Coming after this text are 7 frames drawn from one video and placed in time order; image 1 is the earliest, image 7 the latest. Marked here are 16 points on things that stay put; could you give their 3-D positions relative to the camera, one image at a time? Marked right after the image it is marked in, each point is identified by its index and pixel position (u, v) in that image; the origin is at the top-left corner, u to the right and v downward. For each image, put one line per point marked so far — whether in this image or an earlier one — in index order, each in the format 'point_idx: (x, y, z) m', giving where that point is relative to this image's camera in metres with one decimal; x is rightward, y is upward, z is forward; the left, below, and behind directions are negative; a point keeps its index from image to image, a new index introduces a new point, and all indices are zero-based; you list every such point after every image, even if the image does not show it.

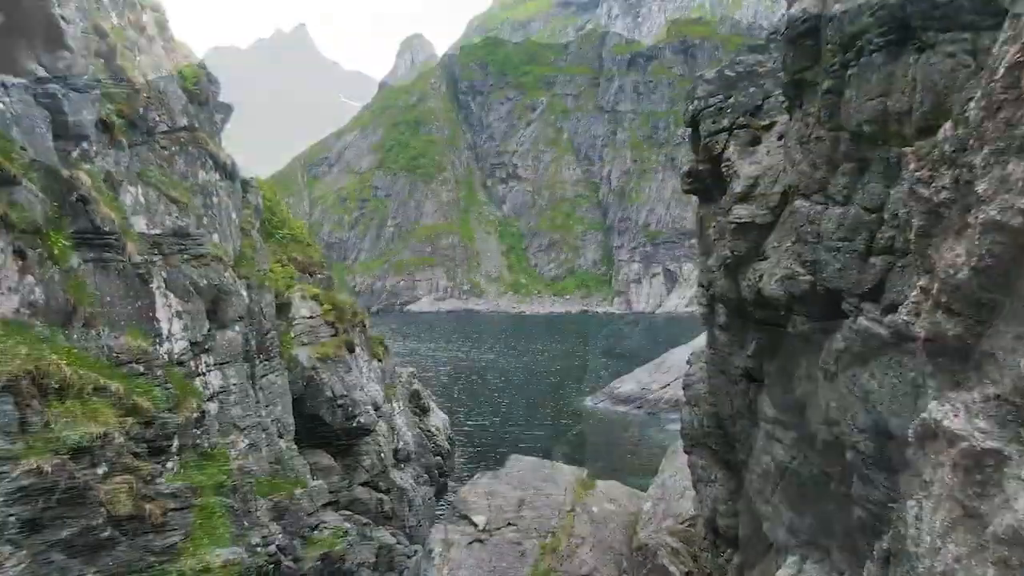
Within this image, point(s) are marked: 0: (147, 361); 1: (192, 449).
0: (-8.7, -1.7, +15.9) m
1: (-8.2, -4.1, +16.9) m
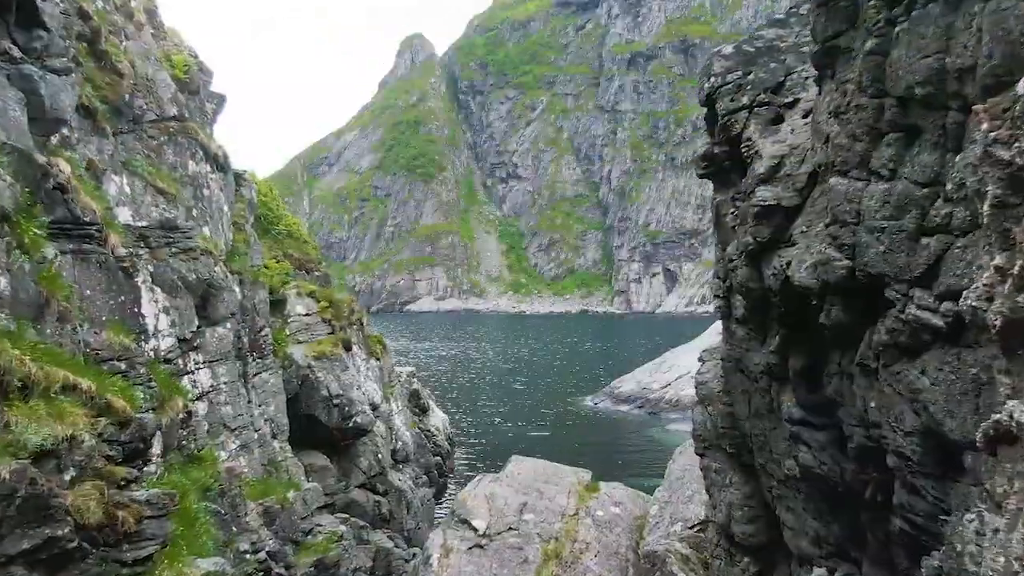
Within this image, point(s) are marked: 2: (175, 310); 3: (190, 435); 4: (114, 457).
0: (-8.7, -1.6, +15.1) m
1: (-8.2, -3.9, +16.1) m
2: (-9.8, -0.6, +19.4) m
3: (-8.3, -3.8, +17.0) m
4: (-7.0, -2.9, +11.5) m
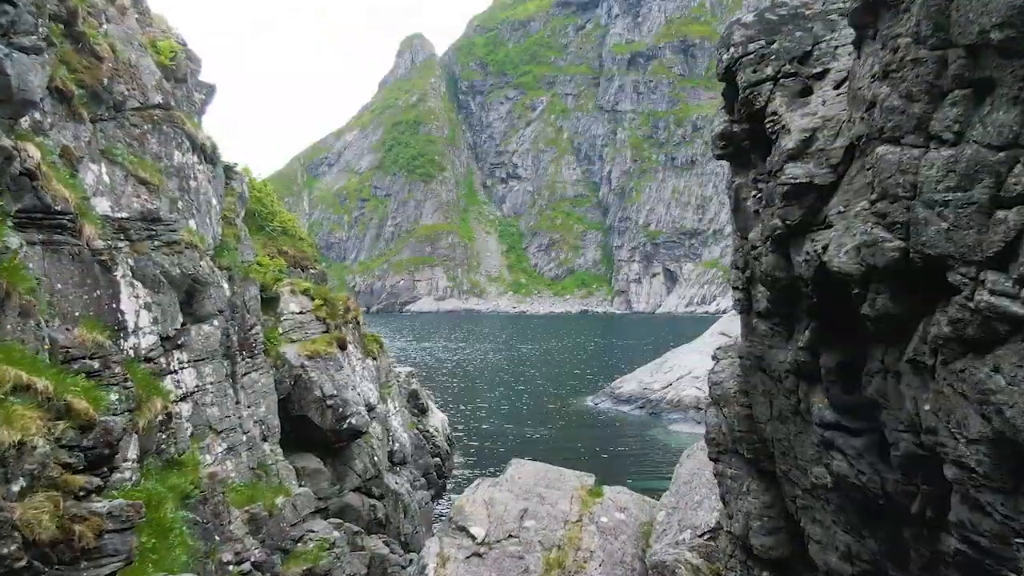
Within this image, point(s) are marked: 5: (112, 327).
0: (-8.7, -1.4, +14.1) m
1: (-8.1, -3.8, +15.1) m
2: (-9.8, -0.5, +18.4) m
3: (-8.3, -3.7, +16.1) m
4: (-6.9, -2.8, +10.5) m
5: (-10.0, -1.0, +16.5) m
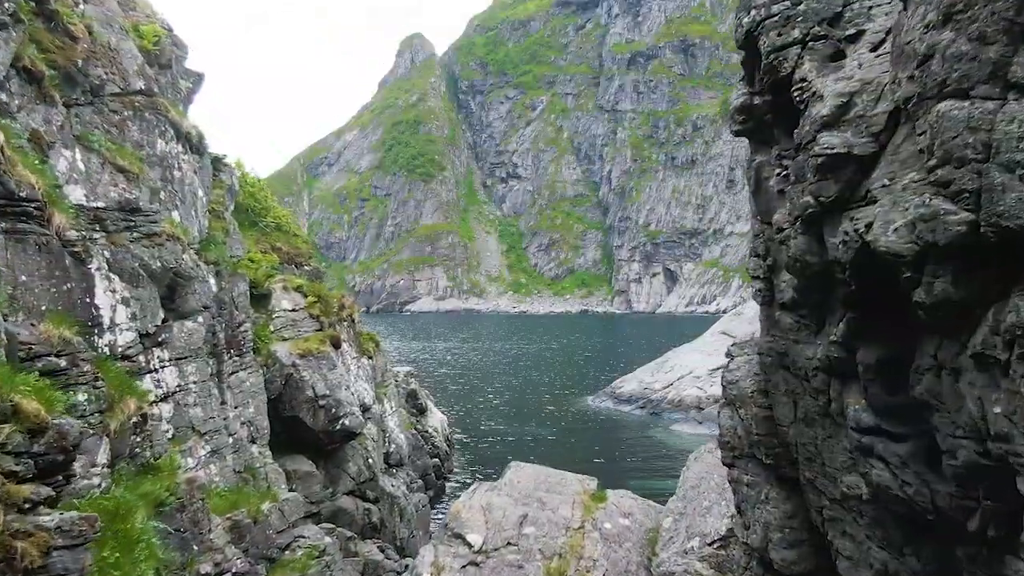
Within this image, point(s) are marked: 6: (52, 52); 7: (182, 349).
0: (-8.7, -1.3, +13.1) m
1: (-8.2, -3.6, +14.1) m
2: (-9.9, -0.3, +17.4) m
3: (-8.3, -3.5, +15.1) m
4: (-7.0, -2.6, +9.5) m
5: (-10.0, -0.8, +15.5) m
6: (-11.8, +6.1, +17.1) m
7: (-9.5, -1.8, +19.1) m
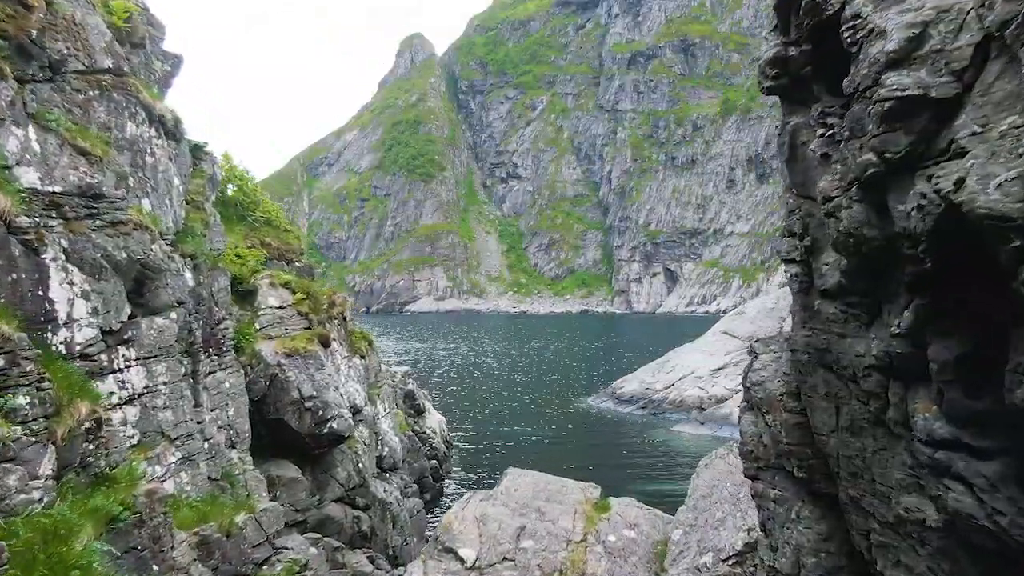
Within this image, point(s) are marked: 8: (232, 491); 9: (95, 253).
0: (-8.8, -1.1, +11.6) m
1: (-8.3, -3.5, +12.6) m
2: (-10.0, -0.2, +15.9) m
3: (-8.4, -3.3, +13.6) m
4: (-7.1, -2.5, +8.0) m
5: (-10.1, -0.6, +14.0) m
6: (-11.9, +6.2, +15.6) m
7: (-9.6, -1.6, +17.7) m
8: (-8.3, -6.0, +19.6) m
9: (-10.1, +0.9, +16.1) m
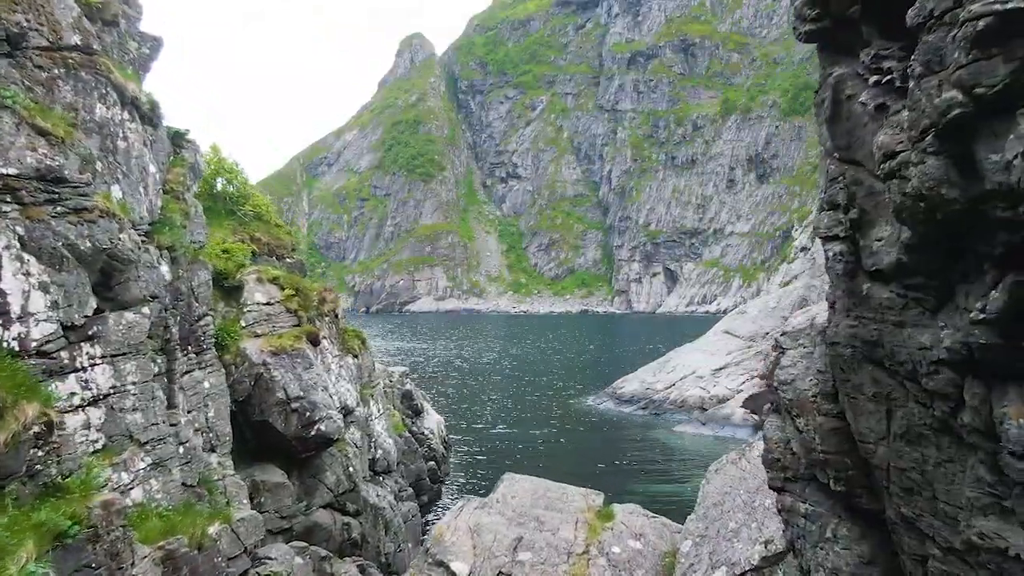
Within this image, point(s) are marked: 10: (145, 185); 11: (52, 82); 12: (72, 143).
0: (-8.9, -0.9, +10.3) m
1: (-8.4, -3.3, +11.3) m
2: (-10.0, 0.0, +14.6) m
3: (-8.5, -3.1, +12.3) m
4: (-7.2, -2.3, +6.7) m
5: (-10.2, -0.4, +12.7) m
6: (-12.0, +6.4, +14.3) m
7: (-9.7, -1.4, +16.4) m
8: (-8.3, -5.8, +18.3) m
9: (-10.2, +1.1, +14.8) m
10: (-11.0, +3.1, +20.0) m
11: (-11.6, +5.2, +16.6) m
12: (-10.9, +3.6, +16.4) m
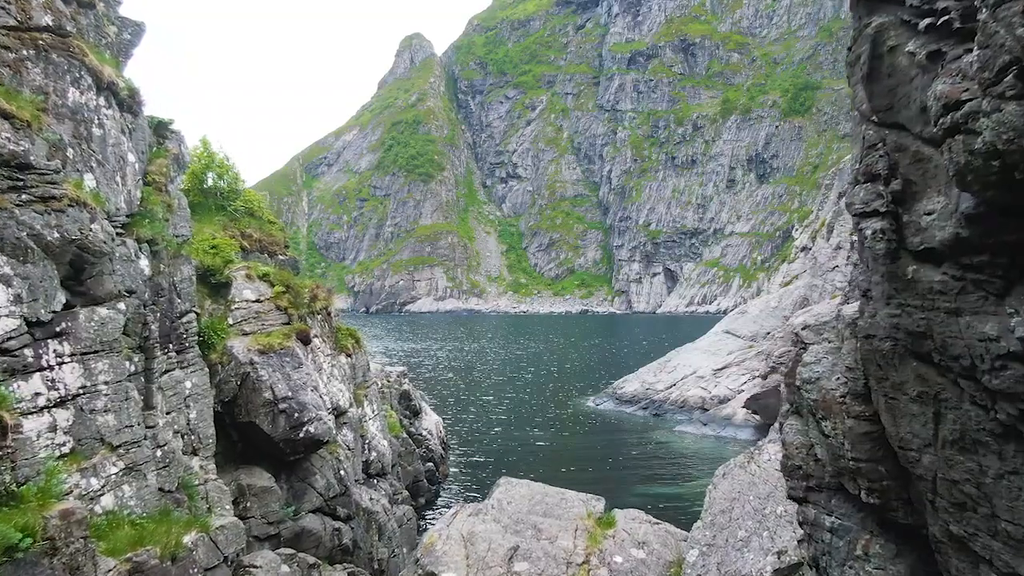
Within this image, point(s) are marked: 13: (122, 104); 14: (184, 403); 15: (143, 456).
0: (-9.0, -0.8, +9.3) m
1: (-8.5, -3.1, +10.4) m
2: (-10.2, +0.2, +13.7) m
3: (-8.6, -3.0, +11.3) m
4: (-7.3, -2.1, +5.8) m
5: (-10.3, -0.3, +11.8) m
6: (-12.1, +6.6, +13.4) m
7: (-9.8, -1.2, +15.4) m
8: (-8.4, -5.6, +17.3) m
9: (-10.3, +1.2, +13.8) m
10: (-11.1, +3.3, +19.0) m
11: (-11.7, +5.3, +15.7) m
12: (-11.0, +3.7, +15.5) m
13: (-11.6, +5.4, +19.8) m
14: (-9.6, -3.3, +19.4) m
15: (-8.9, -4.0, +16.1) m
